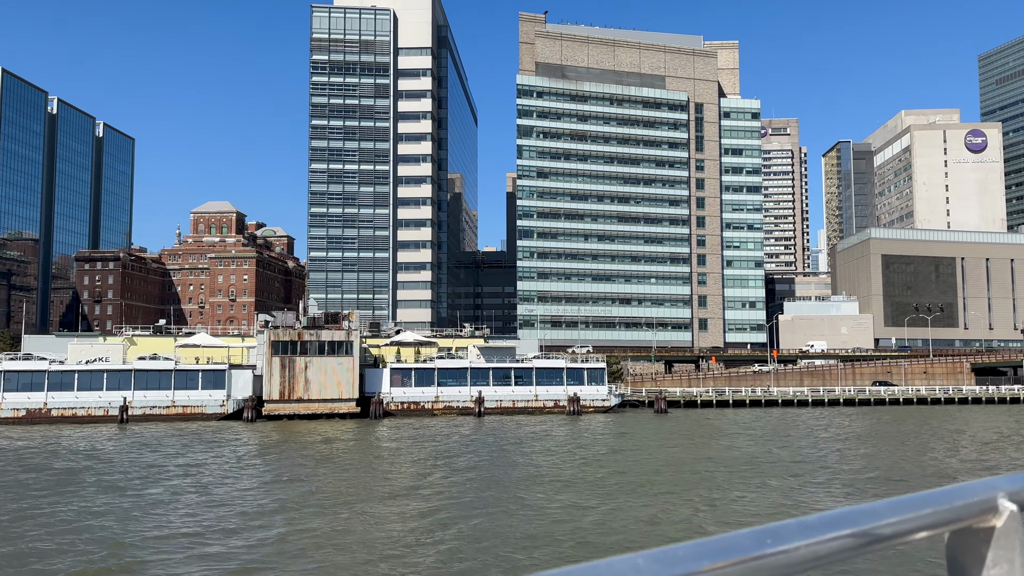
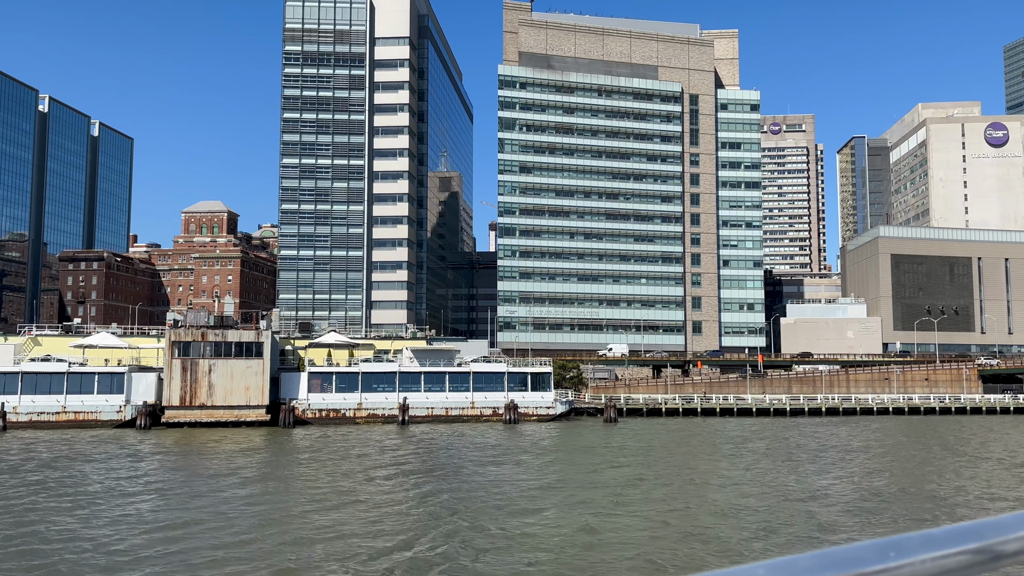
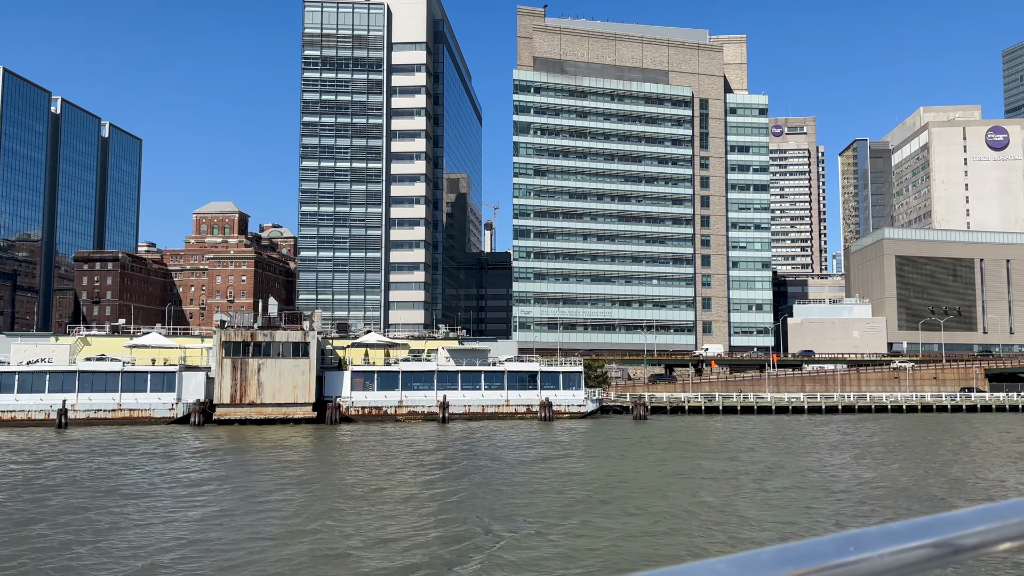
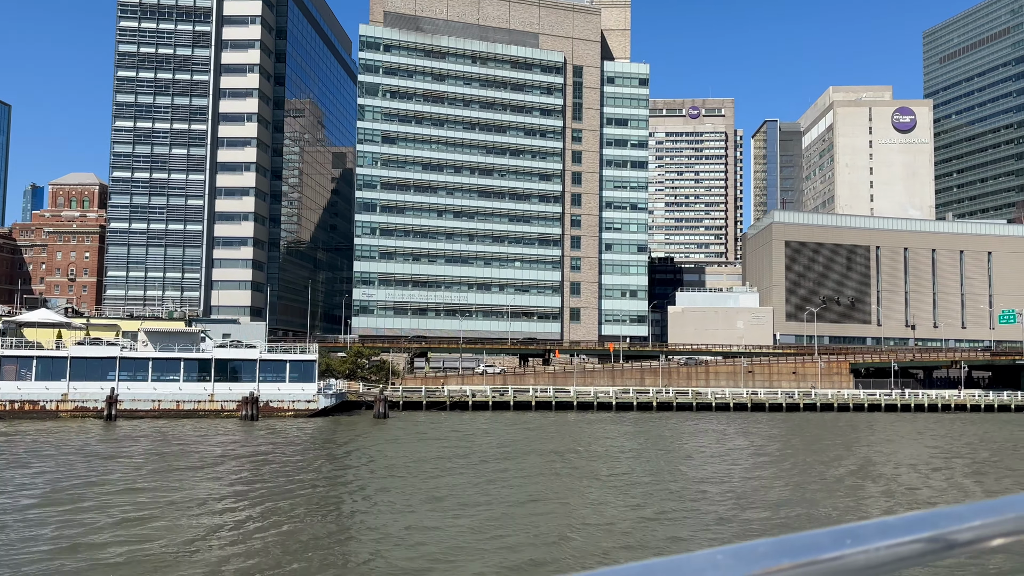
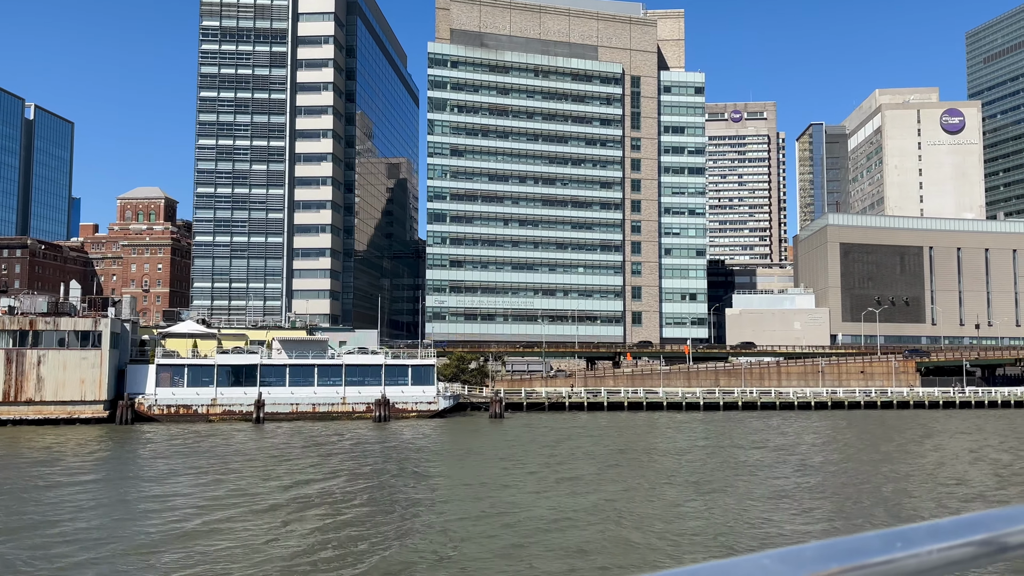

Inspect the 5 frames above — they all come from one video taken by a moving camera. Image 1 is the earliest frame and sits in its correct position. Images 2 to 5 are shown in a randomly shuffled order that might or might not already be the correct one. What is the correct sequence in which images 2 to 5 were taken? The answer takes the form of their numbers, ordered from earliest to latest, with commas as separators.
3, 2, 5, 4
